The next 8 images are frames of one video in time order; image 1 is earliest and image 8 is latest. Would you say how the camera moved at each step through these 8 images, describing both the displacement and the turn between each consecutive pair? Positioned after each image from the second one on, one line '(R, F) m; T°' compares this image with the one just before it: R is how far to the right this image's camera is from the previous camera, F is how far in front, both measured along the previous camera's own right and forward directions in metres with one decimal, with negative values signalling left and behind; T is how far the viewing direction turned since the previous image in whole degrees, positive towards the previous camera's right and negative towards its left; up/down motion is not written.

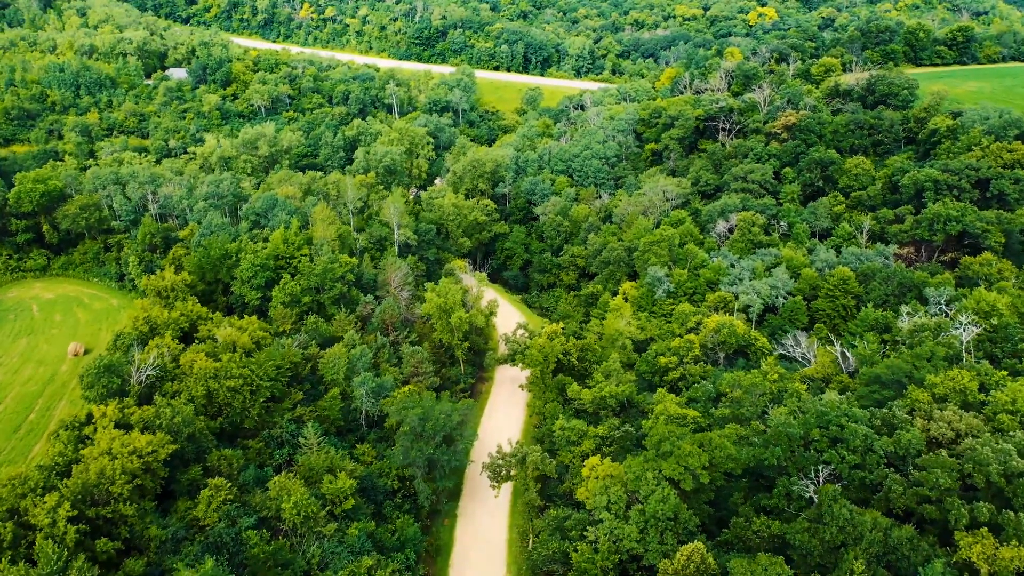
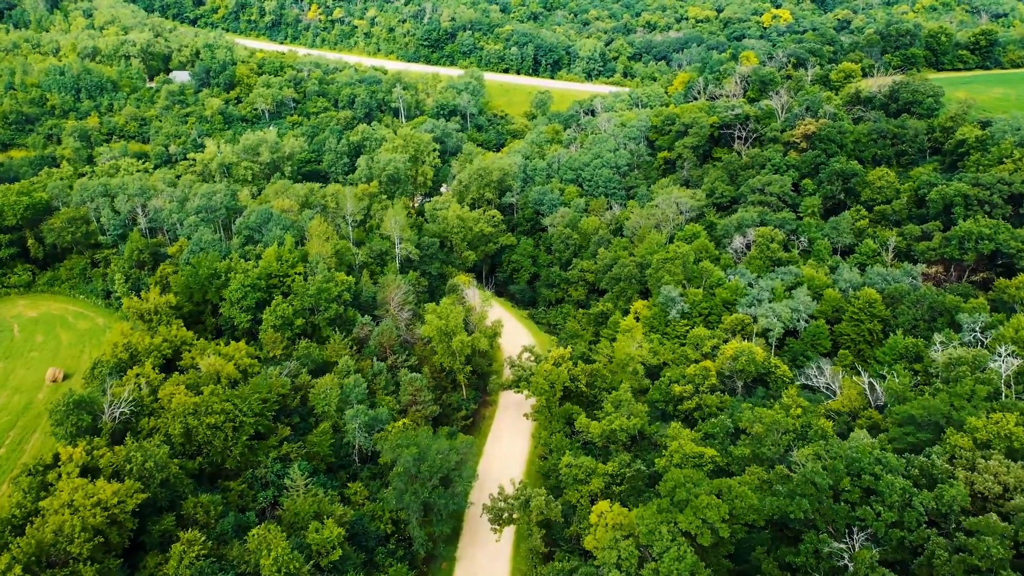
(+0.3, +3.5) m; -1°
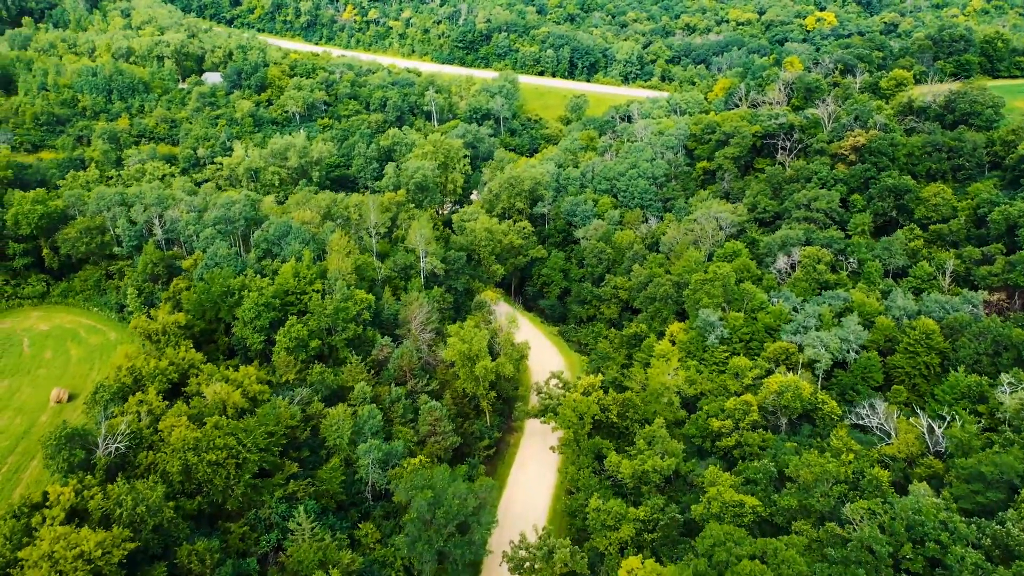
(+0.2, +3.6) m; -3°
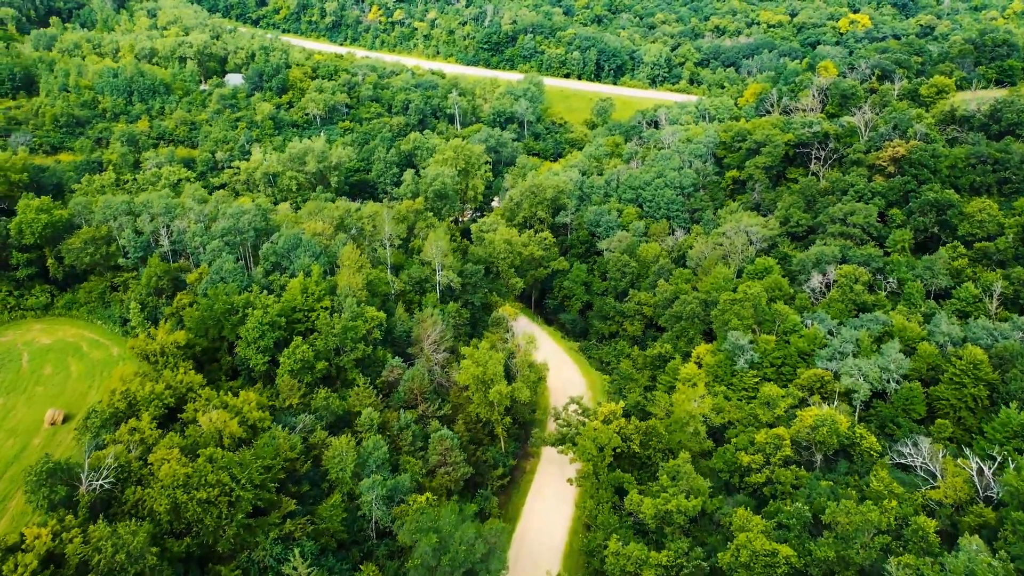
(+0.4, +3.1) m; -2°
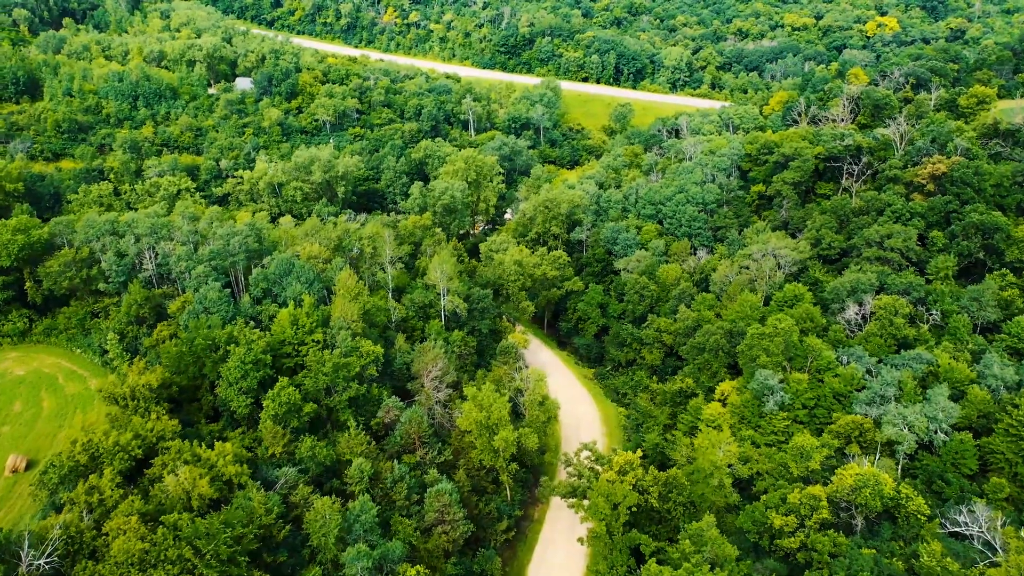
(+0.5, +4.8) m; -1°
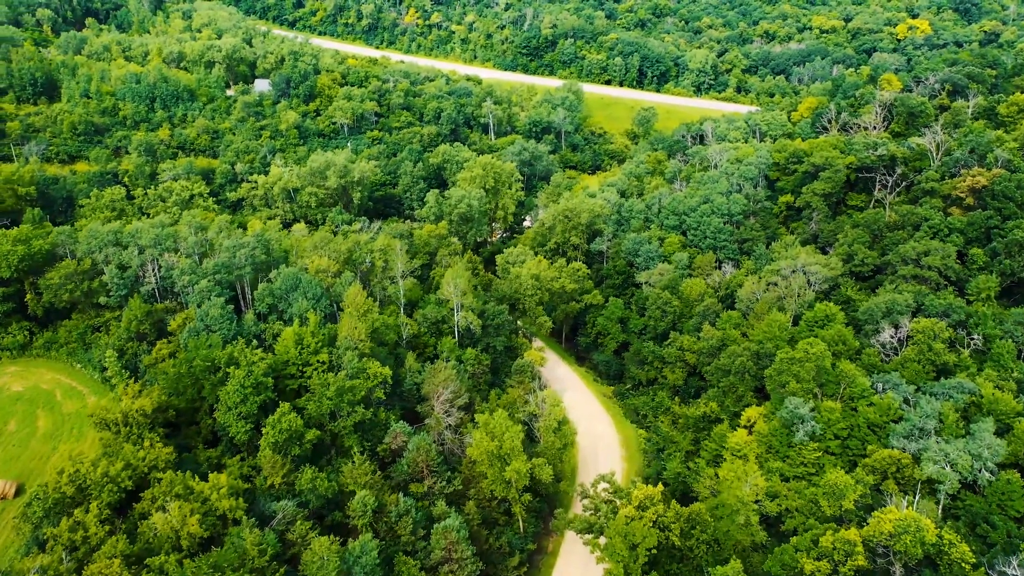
(+0.2, +2.7) m; -2°
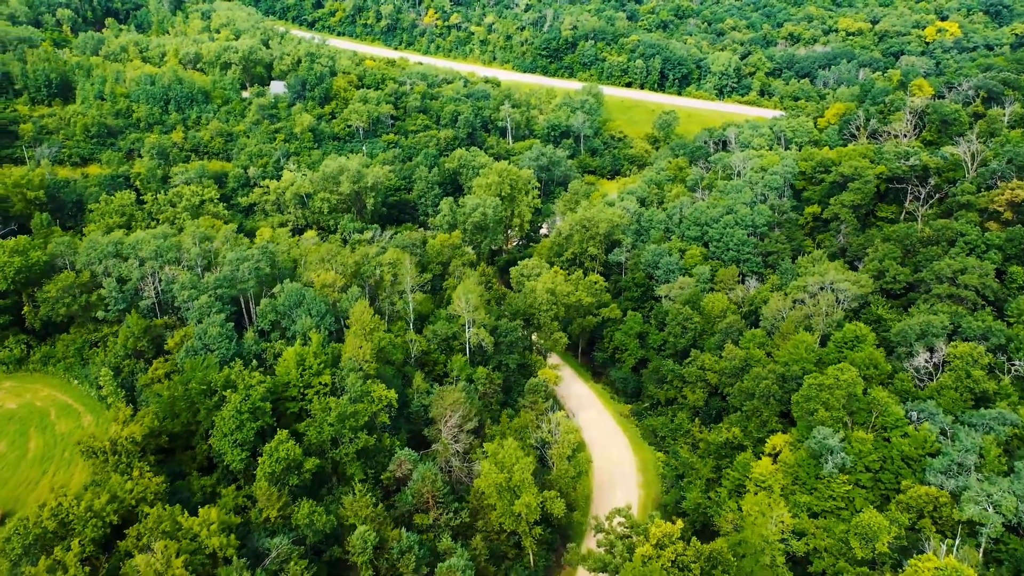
(+0.3, +2.6) m; -1°
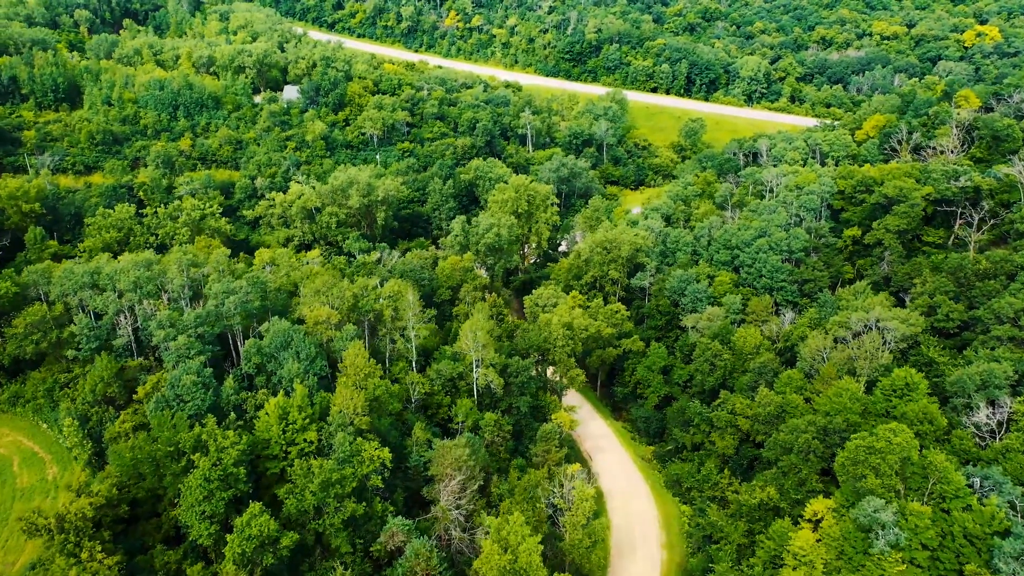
(+0.6, +5.4) m; -2°
